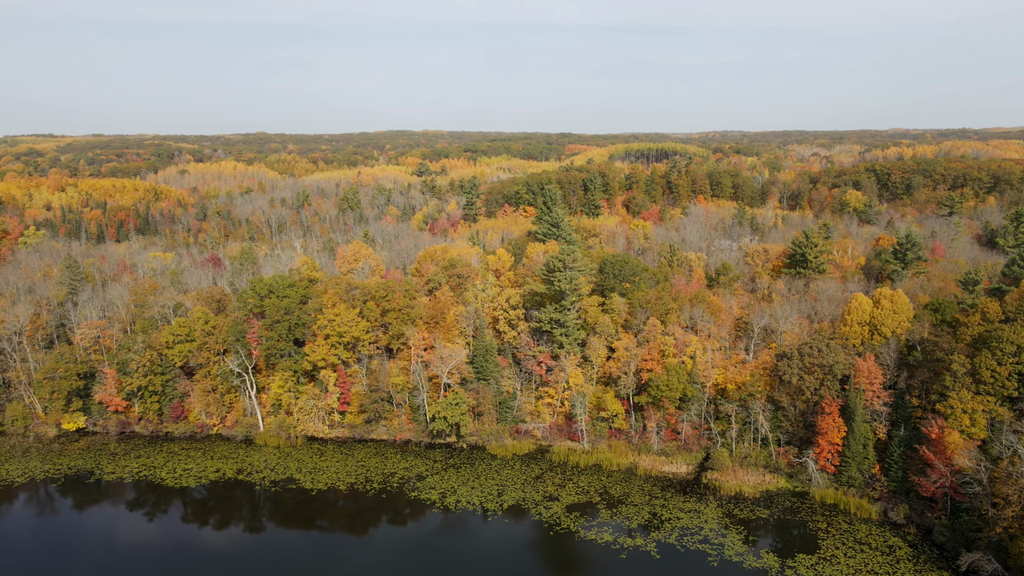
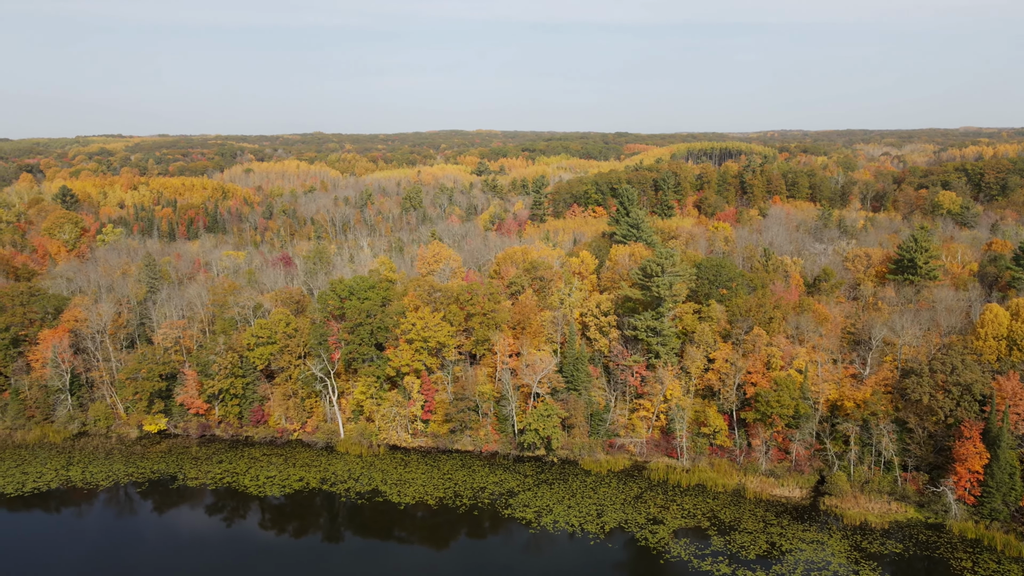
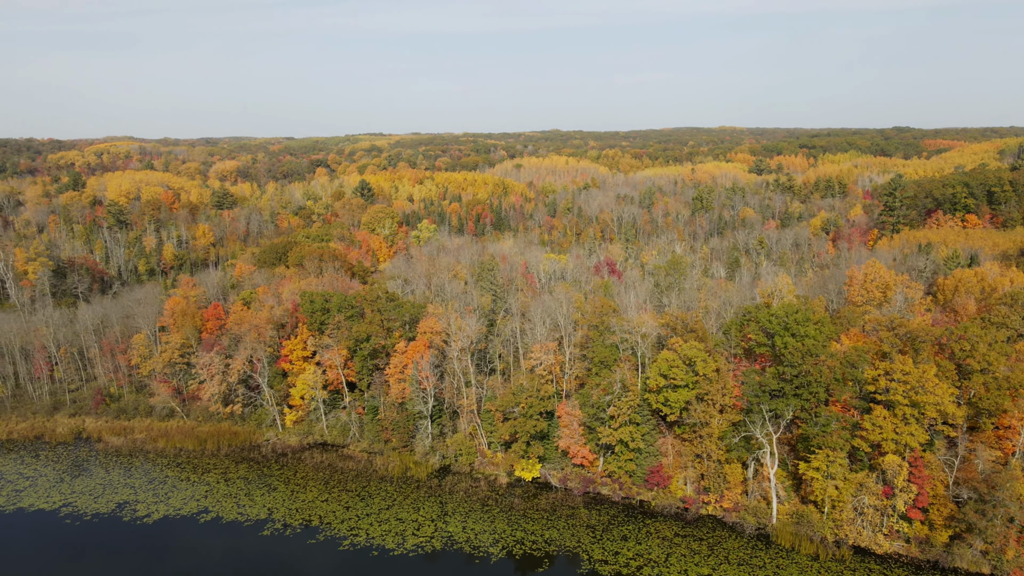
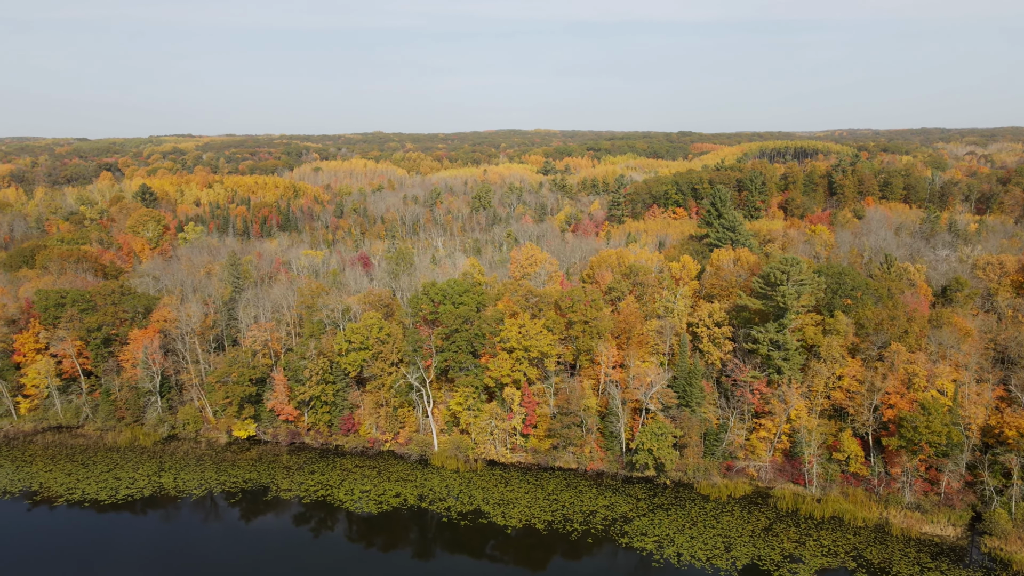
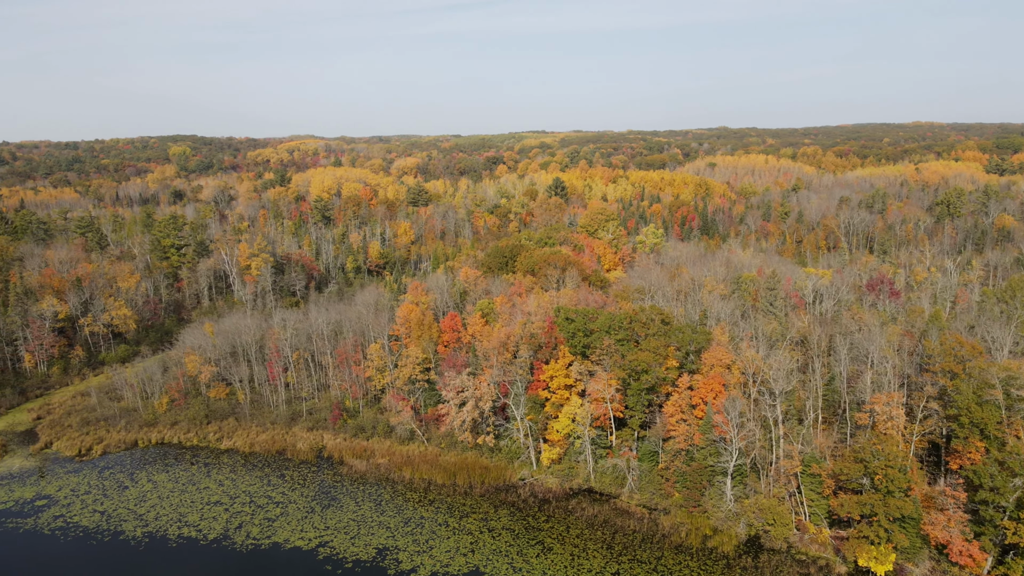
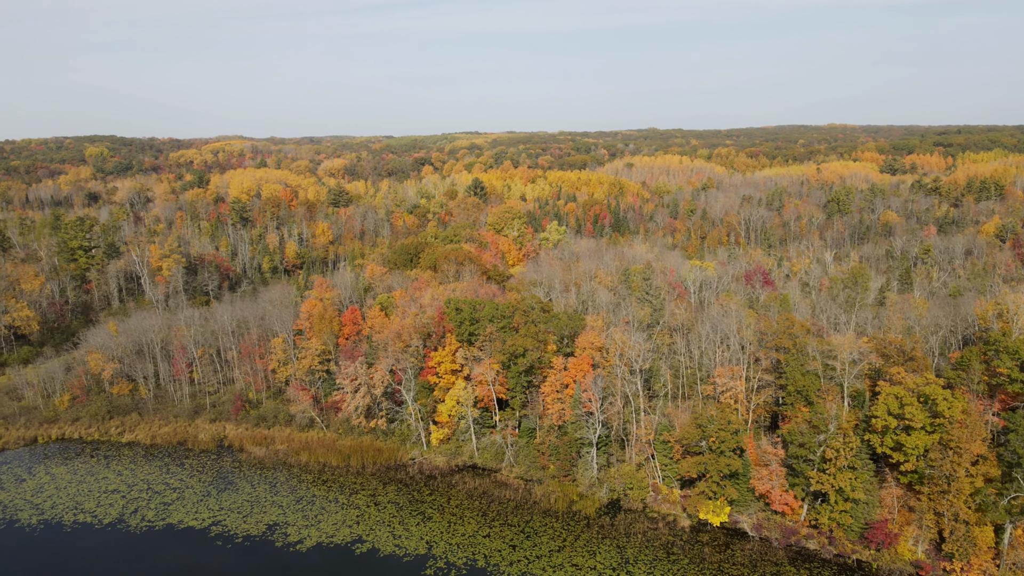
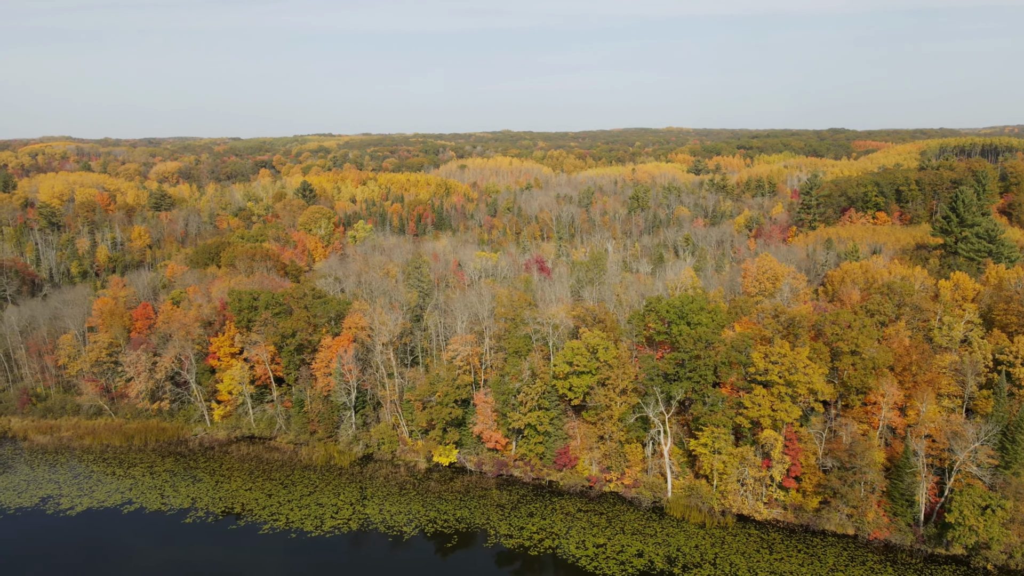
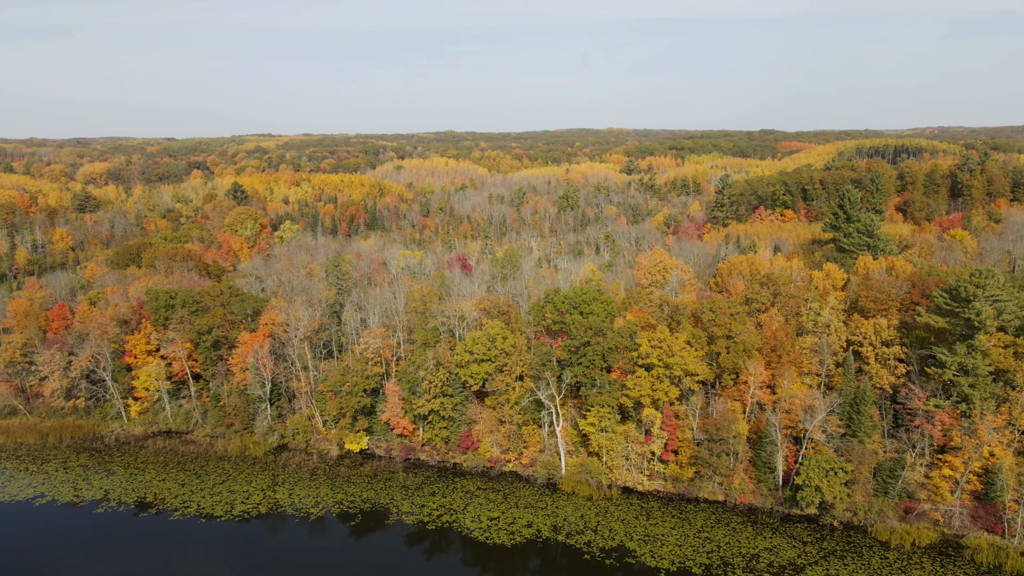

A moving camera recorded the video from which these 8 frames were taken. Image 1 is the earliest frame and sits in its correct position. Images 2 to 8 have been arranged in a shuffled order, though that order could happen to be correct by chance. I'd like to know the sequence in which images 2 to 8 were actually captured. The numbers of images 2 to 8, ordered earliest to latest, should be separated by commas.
2, 4, 8, 7, 3, 6, 5
